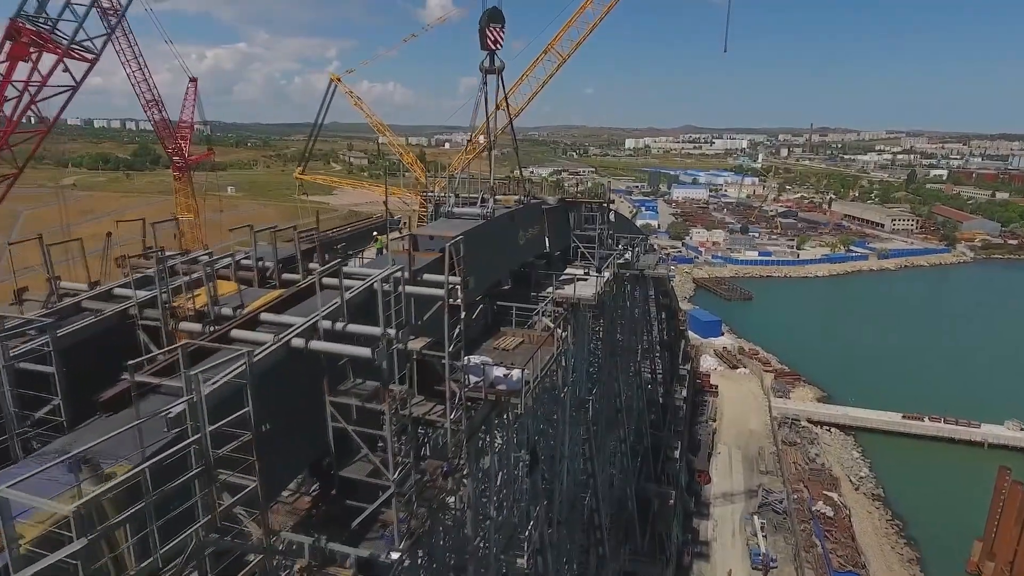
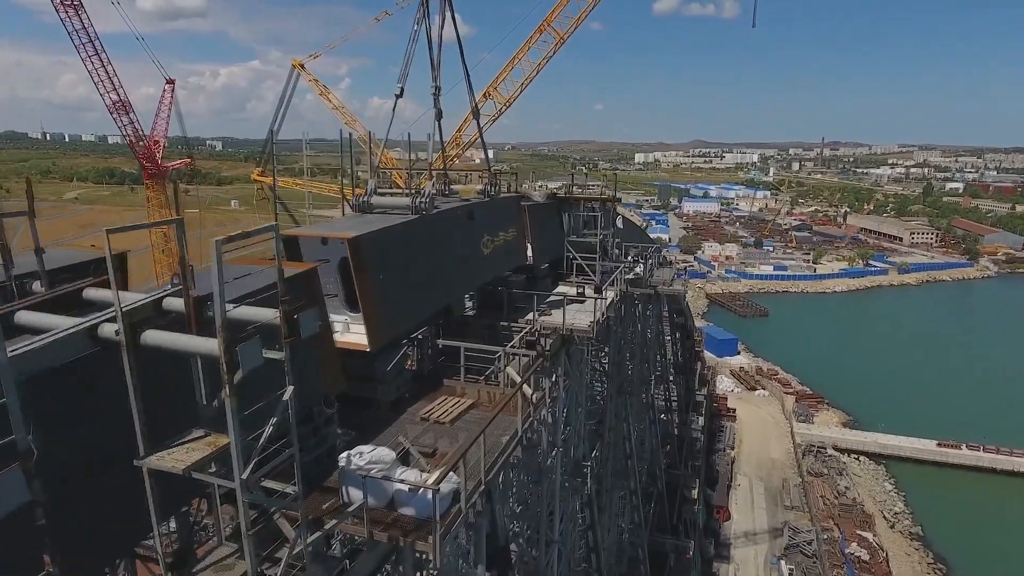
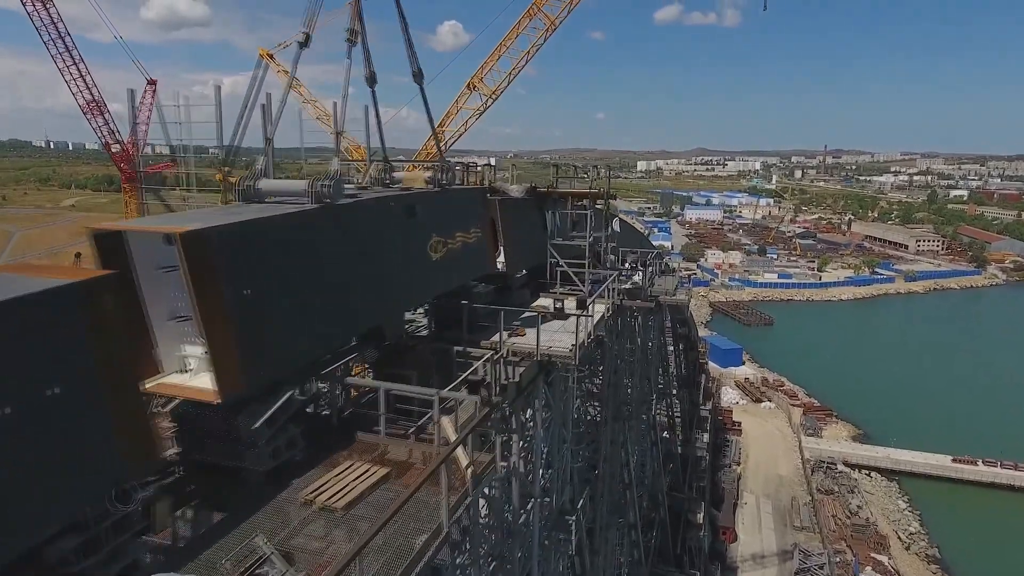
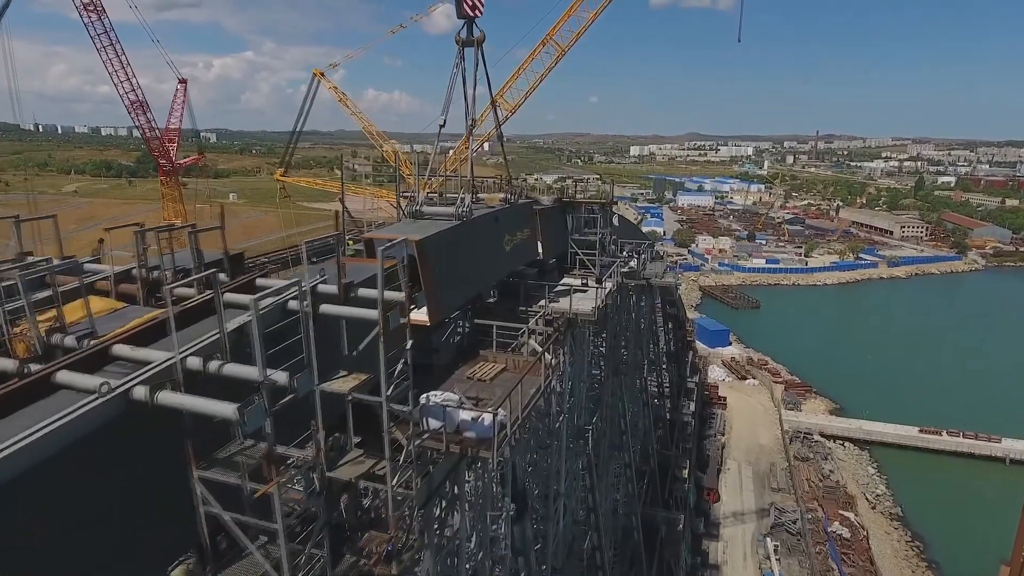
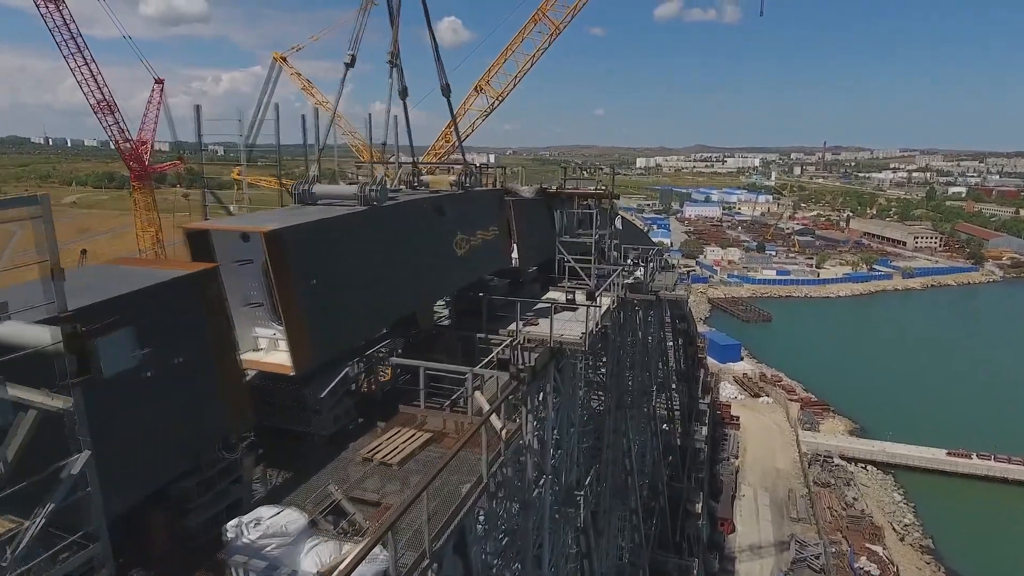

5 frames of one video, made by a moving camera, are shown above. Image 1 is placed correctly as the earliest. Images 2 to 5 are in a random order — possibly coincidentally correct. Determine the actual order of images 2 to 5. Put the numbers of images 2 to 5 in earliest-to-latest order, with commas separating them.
4, 2, 5, 3
